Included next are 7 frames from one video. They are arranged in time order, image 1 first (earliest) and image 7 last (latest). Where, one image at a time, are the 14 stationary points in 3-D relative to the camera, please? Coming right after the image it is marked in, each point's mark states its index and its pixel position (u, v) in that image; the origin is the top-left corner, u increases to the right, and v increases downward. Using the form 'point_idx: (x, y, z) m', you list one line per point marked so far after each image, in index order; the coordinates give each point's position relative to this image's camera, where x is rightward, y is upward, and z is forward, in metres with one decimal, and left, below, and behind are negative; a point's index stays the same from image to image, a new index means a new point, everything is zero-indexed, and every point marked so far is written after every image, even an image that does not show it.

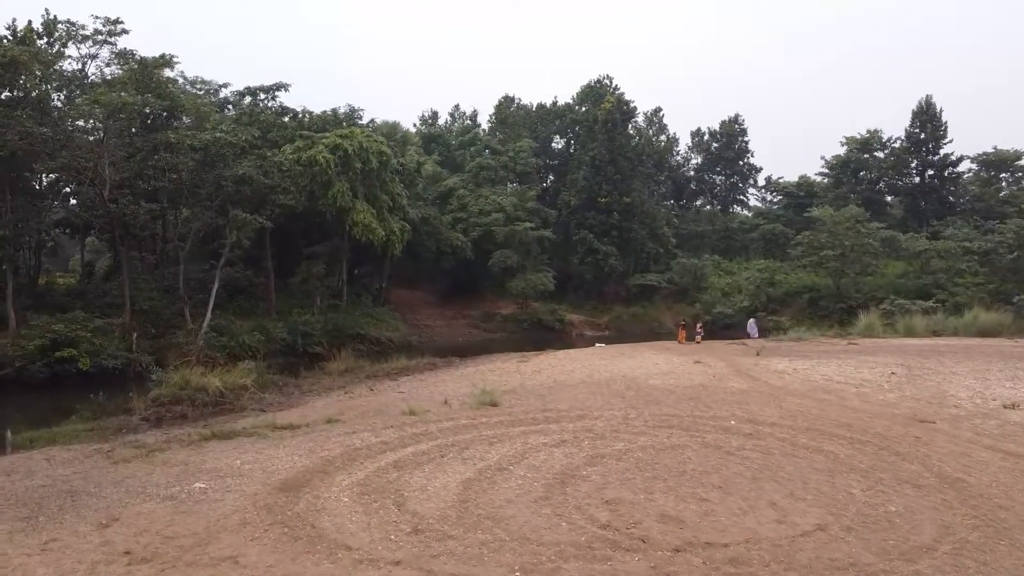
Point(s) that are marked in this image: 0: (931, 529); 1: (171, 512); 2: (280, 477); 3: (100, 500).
0: (+2.9, -1.7, +6.4) m
1: (-2.7, -1.8, +7.3) m
2: (-2.1, -1.7, +8.3) m
3: (-3.5, -1.8, +7.9) m
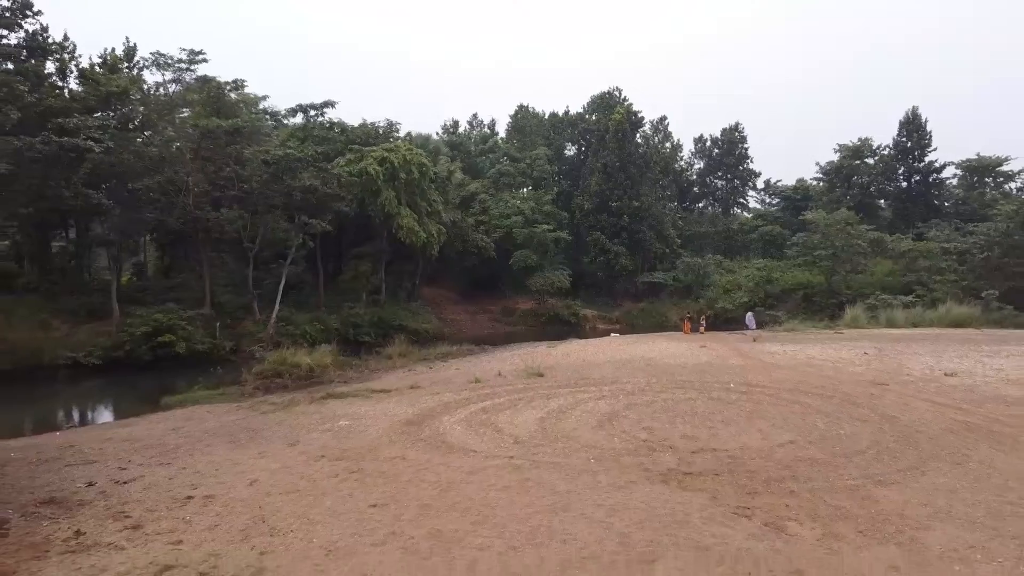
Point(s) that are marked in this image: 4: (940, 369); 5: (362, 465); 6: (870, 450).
0: (+3.6, -1.6, +9.5) m
1: (-2.0, -1.7, +10.4) m
2: (-1.4, -1.6, +11.4) m
3: (-2.8, -1.7, +10.9) m
4: (+6.8, -1.3, +14.8) m
5: (-1.4, -1.7, +8.7) m
6: (+3.5, -1.6, +9.1) m
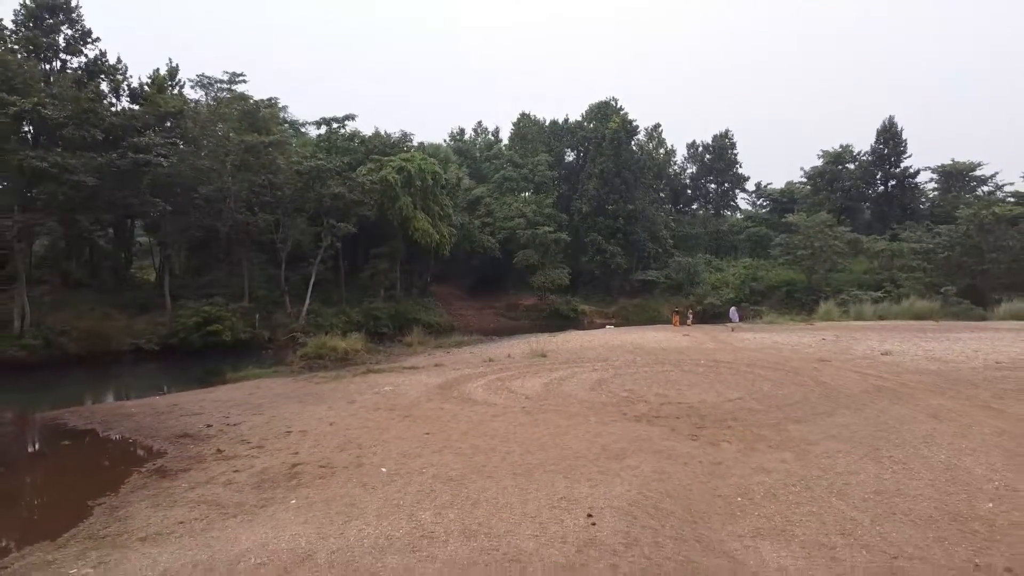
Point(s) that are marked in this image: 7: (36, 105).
0: (+3.8, -1.4, +12.3) m
1: (-1.8, -1.5, +13.2) m
2: (-1.2, -1.5, +14.2) m
3: (-2.6, -1.6, +13.8) m
4: (+7.0, -1.2, +17.6) m
5: (-1.2, -1.5, +11.5) m
6: (+3.7, -1.5, +11.9) m
7: (-9.1, +3.5, +17.9) m
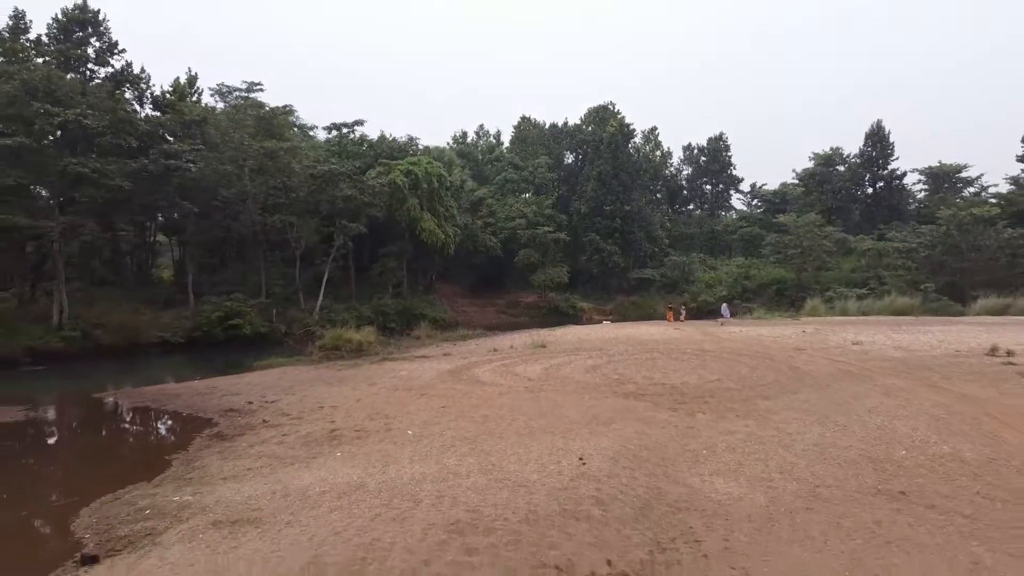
0: (+3.8, -1.4, +13.8) m
1: (-1.7, -1.5, +14.7) m
2: (-1.1, -1.4, +15.7) m
3: (-2.6, -1.5, +15.3) m
4: (+7.0, -1.1, +19.2) m
5: (-1.2, -1.5, +13.1) m
6: (+3.7, -1.4, +13.5) m
7: (-9.0, +3.6, +19.4) m
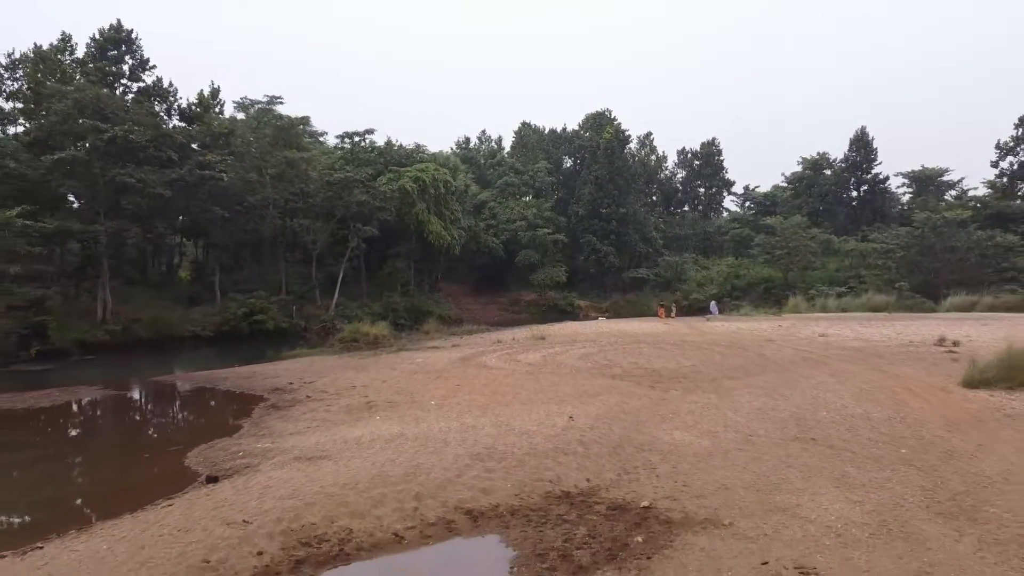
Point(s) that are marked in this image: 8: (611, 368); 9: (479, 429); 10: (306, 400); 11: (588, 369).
0: (+3.9, -1.3, +16.0) m
1: (-1.7, -1.4, +16.9) m
2: (-1.1, -1.3, +17.9) m
3: (-2.5, -1.4, +17.5) m
4: (+7.1, -1.0, +21.3) m
5: (-1.1, -1.4, +15.2) m
6: (+3.8, -1.3, +15.6) m
7: (-9.0, +3.7, +21.5) m
8: (+1.6, -1.3, +15.3) m
9: (-0.3, -1.4, +9.4) m
10: (-2.9, -1.6, +13.2) m
11: (+1.2, -1.3, +15.3) m
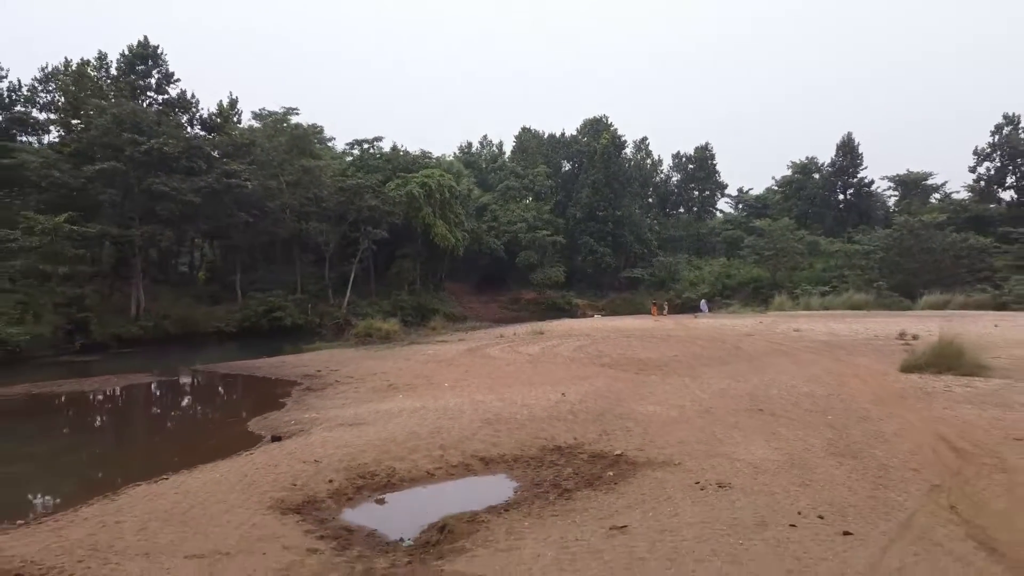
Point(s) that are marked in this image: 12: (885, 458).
0: (+3.9, -1.3, +18.0) m
1: (-1.7, -1.4, +18.9) m
2: (-1.1, -1.3, +19.9) m
3: (-2.5, -1.4, +19.4) m
4: (+7.1, -1.0, +23.3) m
5: (-1.1, -1.4, +17.2) m
6: (+3.8, -1.3, +17.6) m
7: (-9.0, +3.7, +23.5) m
8: (+1.7, -1.3, +17.3) m
9: (-0.3, -1.4, +11.4) m
10: (-2.9, -1.6, +15.2) m
11: (+1.3, -1.3, +17.2) m
12: (+3.0, -1.4, +7.6) m
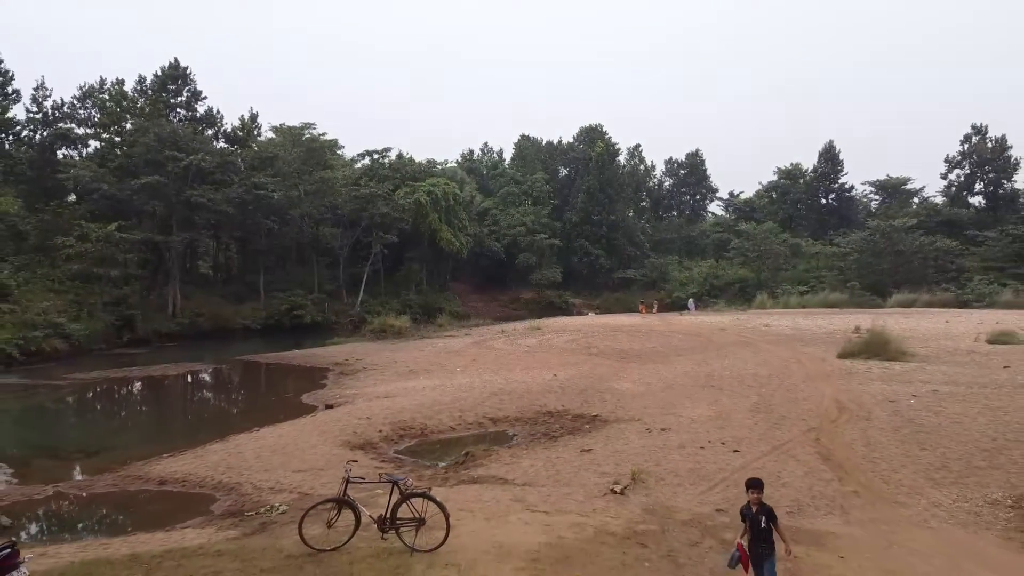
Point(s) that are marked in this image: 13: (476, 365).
0: (+3.9, -1.3, +20.7) m
1: (-1.6, -1.4, +21.6) m
2: (-1.1, -1.3, +22.6) m
3: (-2.5, -1.4, +22.2) m
4: (+7.1, -1.0, +26.1) m
5: (-1.1, -1.4, +19.9) m
6: (+3.8, -1.3, +20.3) m
7: (-8.9, +3.7, +26.3) m
8: (+1.7, -1.3, +20.1) m
9: (-0.3, -1.4, +14.1) m
10: (-2.9, -1.6, +17.9) m
11: (+1.3, -1.3, +20.0) m
12: (+3.1, -1.4, +10.3) m
13: (-0.7, -1.4, +17.1) m
